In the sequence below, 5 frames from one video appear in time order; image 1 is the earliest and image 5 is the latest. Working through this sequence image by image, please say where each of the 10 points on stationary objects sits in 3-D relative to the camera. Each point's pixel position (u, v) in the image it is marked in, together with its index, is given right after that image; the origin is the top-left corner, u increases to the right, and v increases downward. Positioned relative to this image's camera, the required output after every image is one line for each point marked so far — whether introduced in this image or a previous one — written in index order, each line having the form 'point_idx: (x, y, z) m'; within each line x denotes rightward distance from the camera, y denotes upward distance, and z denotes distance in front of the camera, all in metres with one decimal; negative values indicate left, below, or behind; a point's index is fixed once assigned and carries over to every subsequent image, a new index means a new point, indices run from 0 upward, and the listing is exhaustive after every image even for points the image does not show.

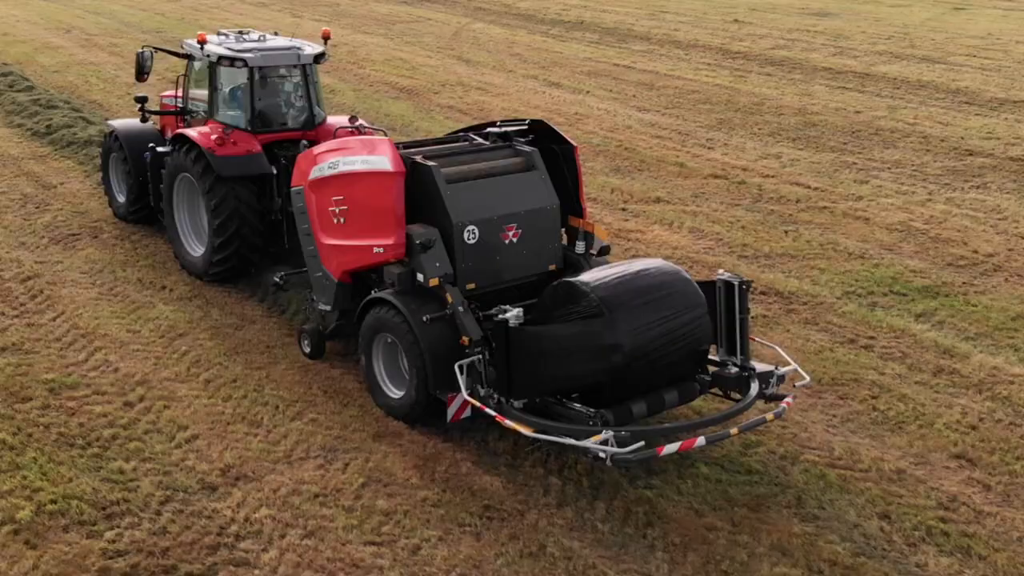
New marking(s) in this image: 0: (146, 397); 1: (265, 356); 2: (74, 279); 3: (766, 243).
0: (-2.2, -0.7, +5.6) m
1: (-1.7, -0.5, +6.2) m
2: (-3.3, +0.1, +7.0) m
3: (+2.3, +0.4, +8.4) m
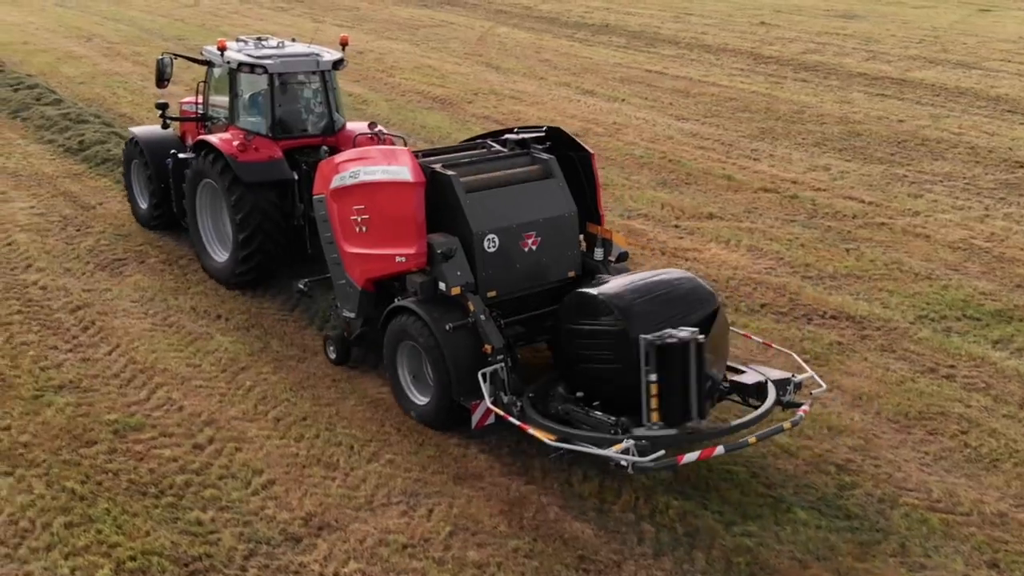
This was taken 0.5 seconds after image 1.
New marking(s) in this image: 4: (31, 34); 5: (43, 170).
0: (-1.7, -0.9, +5.4) m
1: (-1.2, -0.7, +6.0) m
2: (-2.9, -0.1, +6.8) m
3: (+2.8, +0.2, +8.2) m
4: (-8.2, +4.3, +15.6) m
5: (-4.8, +1.2, +9.4) m
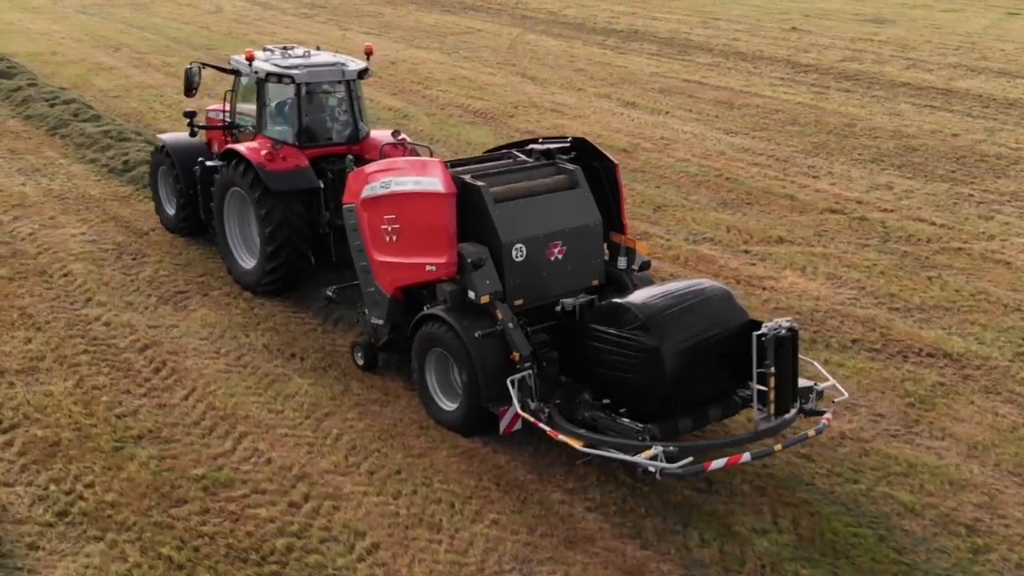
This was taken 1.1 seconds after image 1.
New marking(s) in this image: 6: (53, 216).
0: (-1.1, -1.1, +5.1) m
1: (-0.6, -0.9, +5.7) m
2: (-2.2, -0.4, +6.5) m
3: (+3.4, 0.0, +7.9) m
4: (-7.6, +4.1, +15.3) m
5: (-4.2, +0.9, +9.1) m
6: (-4.2, +0.7, +8.5) m
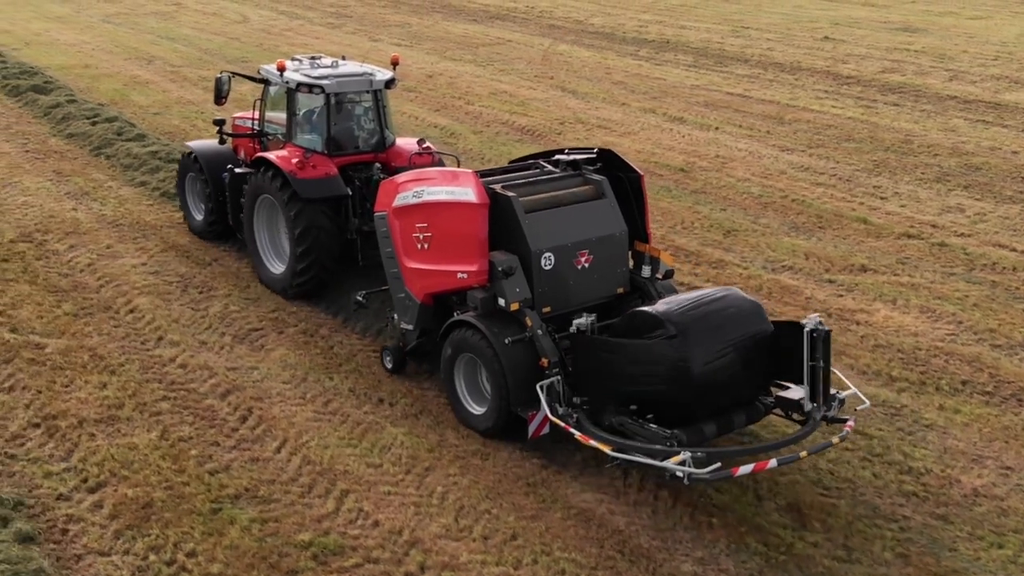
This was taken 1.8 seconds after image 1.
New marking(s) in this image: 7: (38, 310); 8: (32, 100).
0: (-0.4, -1.4, +4.7) m
1: (+0.1, -1.2, +5.4) m
2: (-1.6, -0.7, +6.2) m
3: (+4.1, -0.3, +7.5) m
4: (-6.9, +3.8, +15.0) m
5: (-3.5, +0.7, +8.8) m
6: (-3.6, +0.4, +8.2) m
7: (-3.6, -0.2, +7.0) m
8: (-6.3, +2.5, +12.0) m
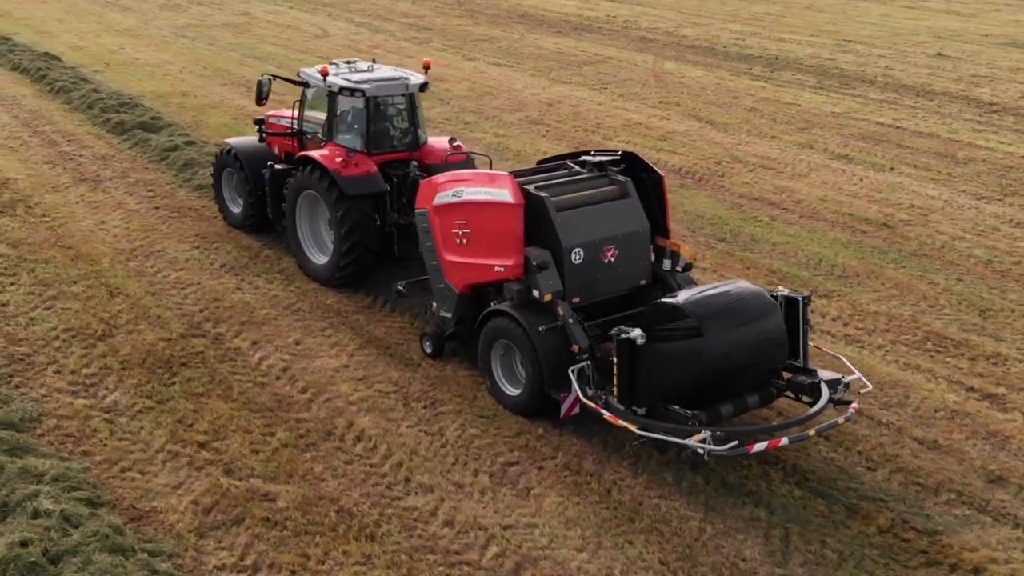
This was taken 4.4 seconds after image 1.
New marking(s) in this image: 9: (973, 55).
0: (+1.5, -2.3, +3.5) m
1: (+2.1, -2.0, +4.2) m
2: (+0.4, -1.5, +5.0) m
3: (+6.0, -1.1, +6.3) m
4: (-5.0, +3.1, +13.7) m
5: (-1.6, -0.1, +7.5) m
6: (-1.6, -0.4, +7.0) m
7: (-1.7, -1.0, +5.8) m
8: (-4.3, +1.7, +10.8) m
9: (+9.8, +5.0, +19.6) m
